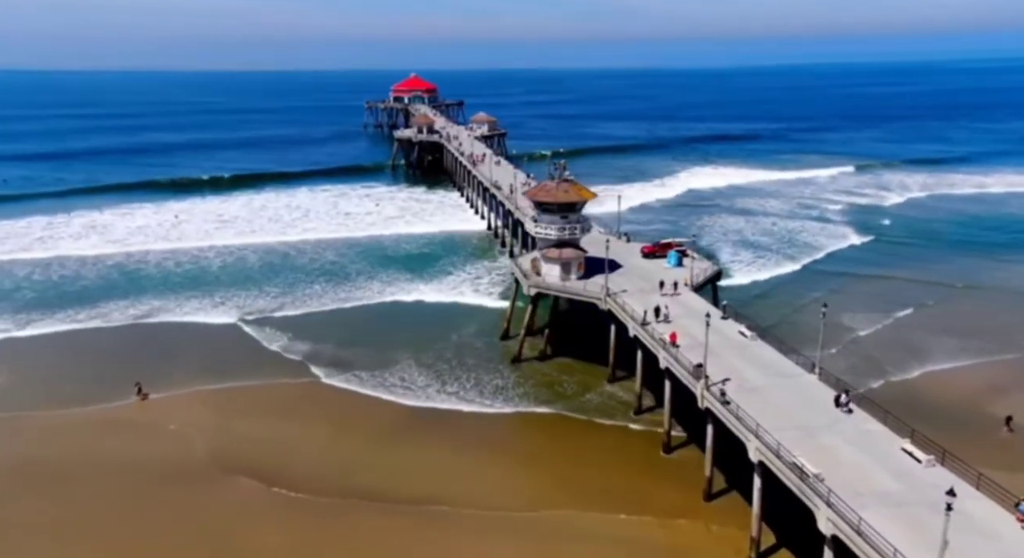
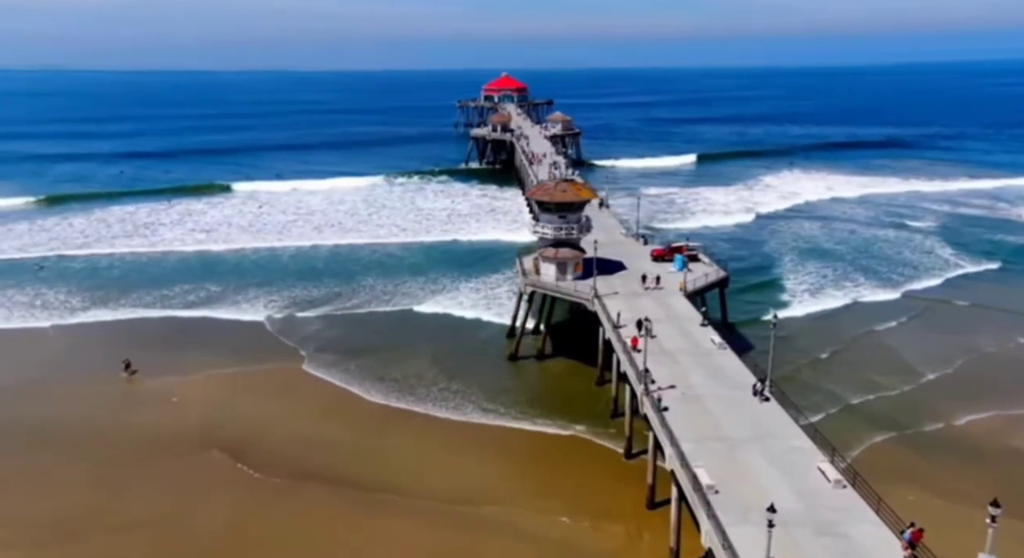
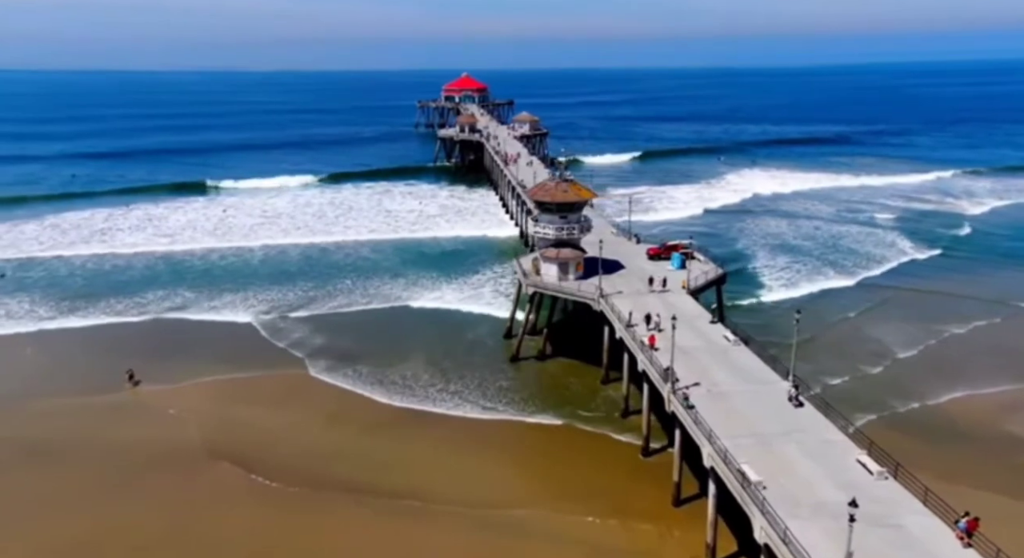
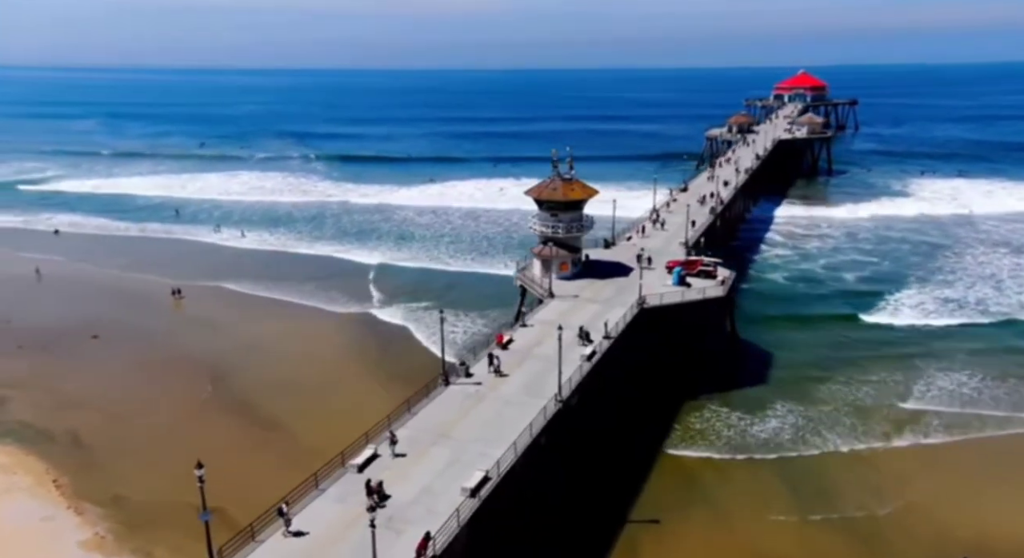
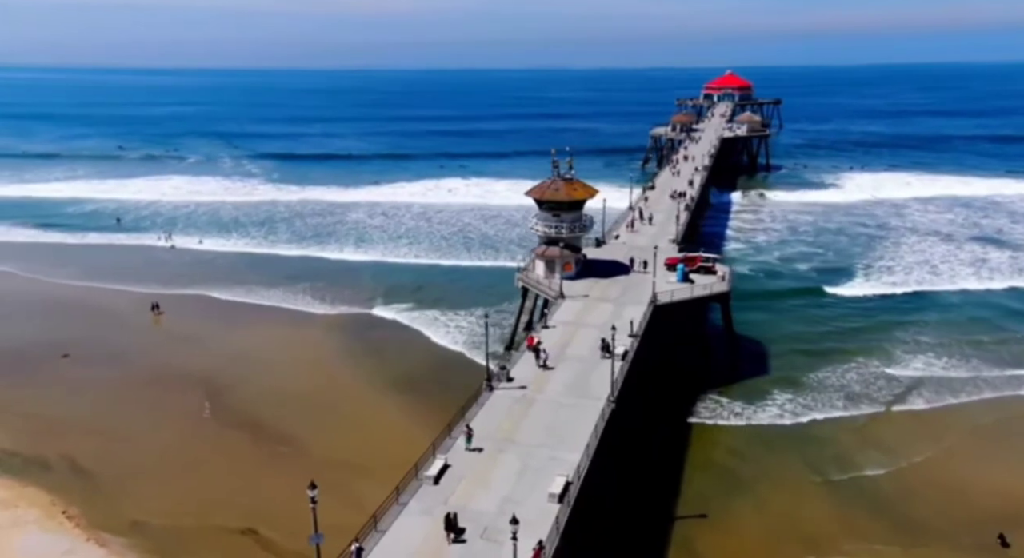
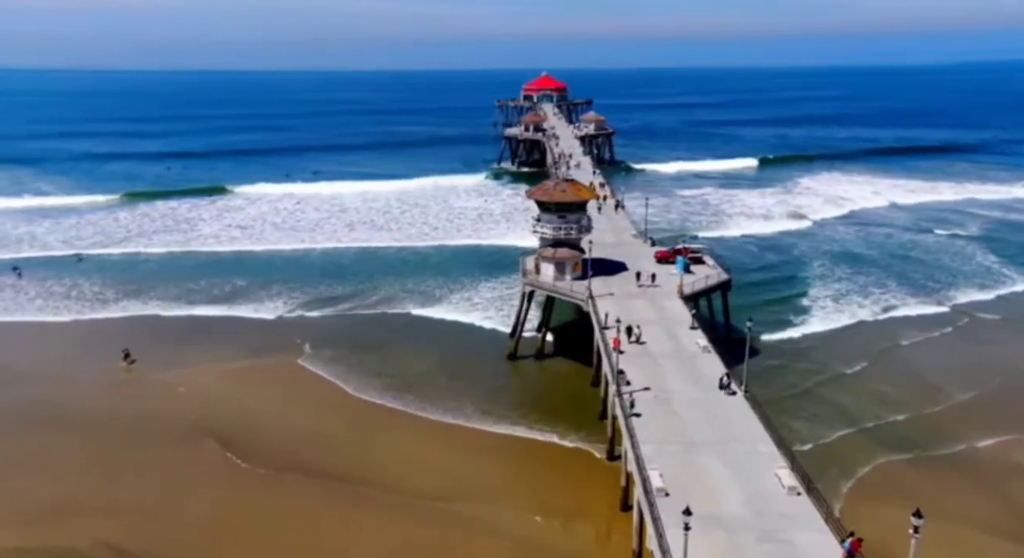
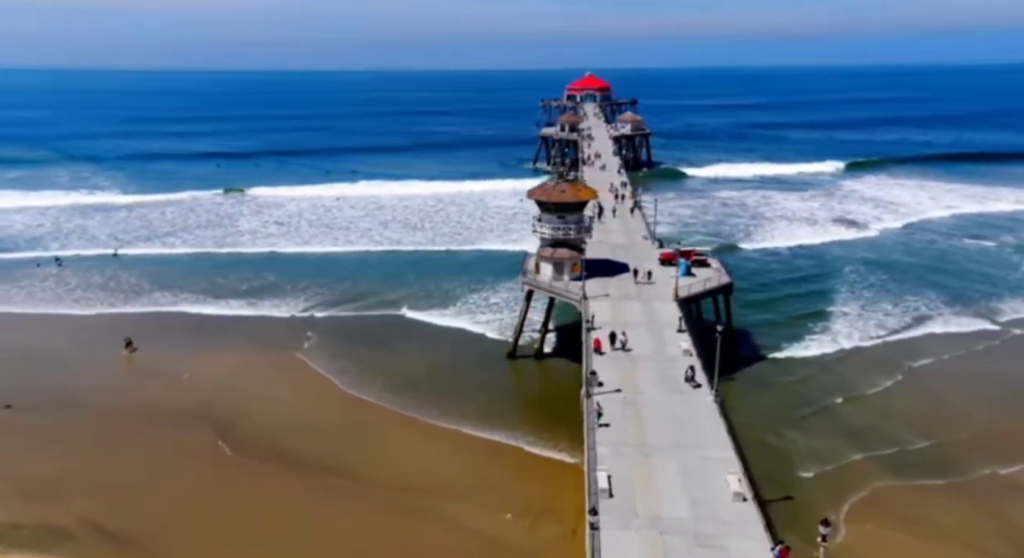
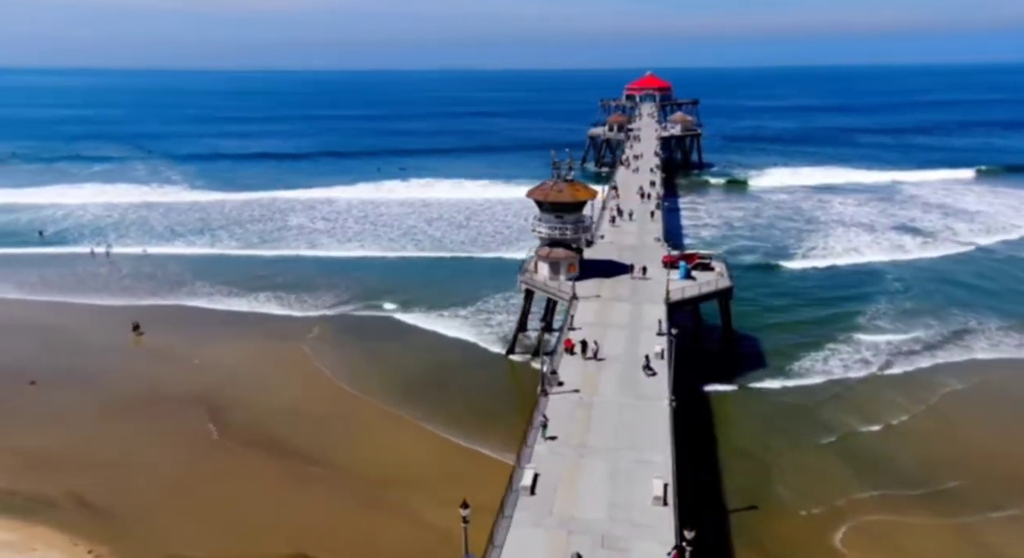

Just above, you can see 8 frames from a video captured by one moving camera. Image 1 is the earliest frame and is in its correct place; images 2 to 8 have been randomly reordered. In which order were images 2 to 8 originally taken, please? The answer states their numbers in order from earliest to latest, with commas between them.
3, 2, 6, 7, 8, 5, 4
